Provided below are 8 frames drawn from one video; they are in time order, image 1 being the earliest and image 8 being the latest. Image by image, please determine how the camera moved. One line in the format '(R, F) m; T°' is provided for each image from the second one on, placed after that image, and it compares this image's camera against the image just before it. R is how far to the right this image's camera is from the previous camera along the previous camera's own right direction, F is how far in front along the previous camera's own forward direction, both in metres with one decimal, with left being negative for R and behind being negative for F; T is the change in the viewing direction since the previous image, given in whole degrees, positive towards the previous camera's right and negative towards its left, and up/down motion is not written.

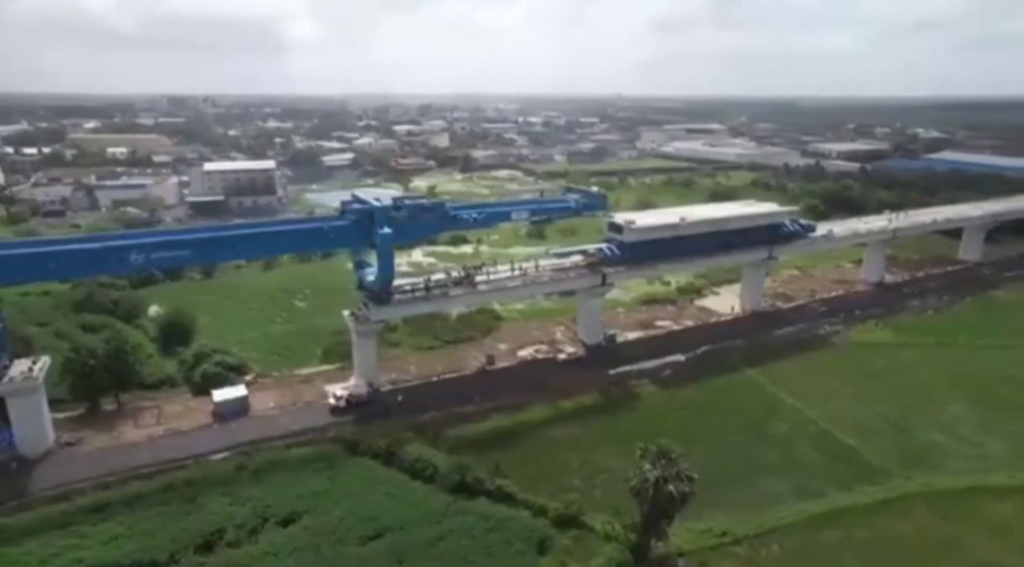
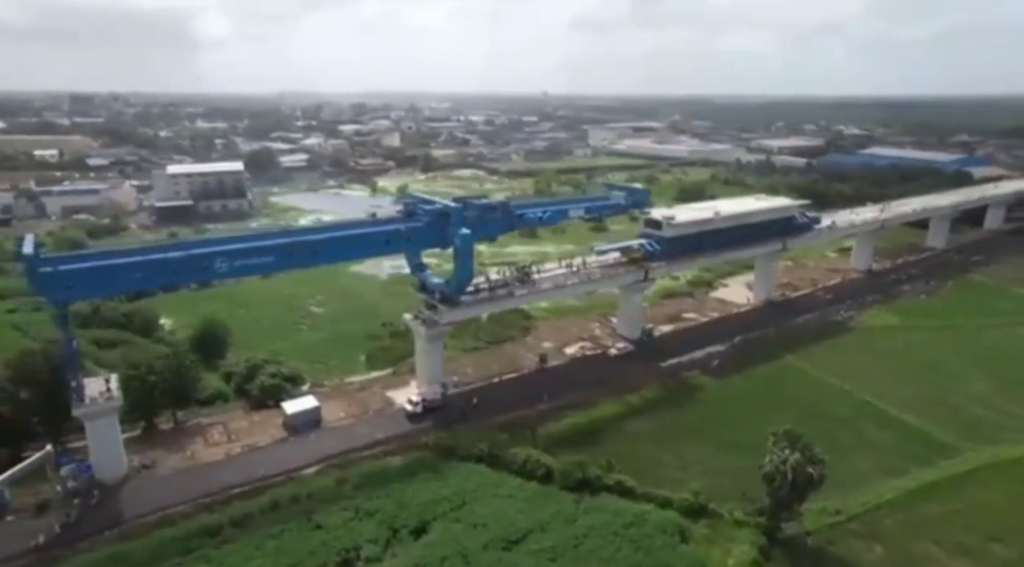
(-4.9, +0.2) m; +6°
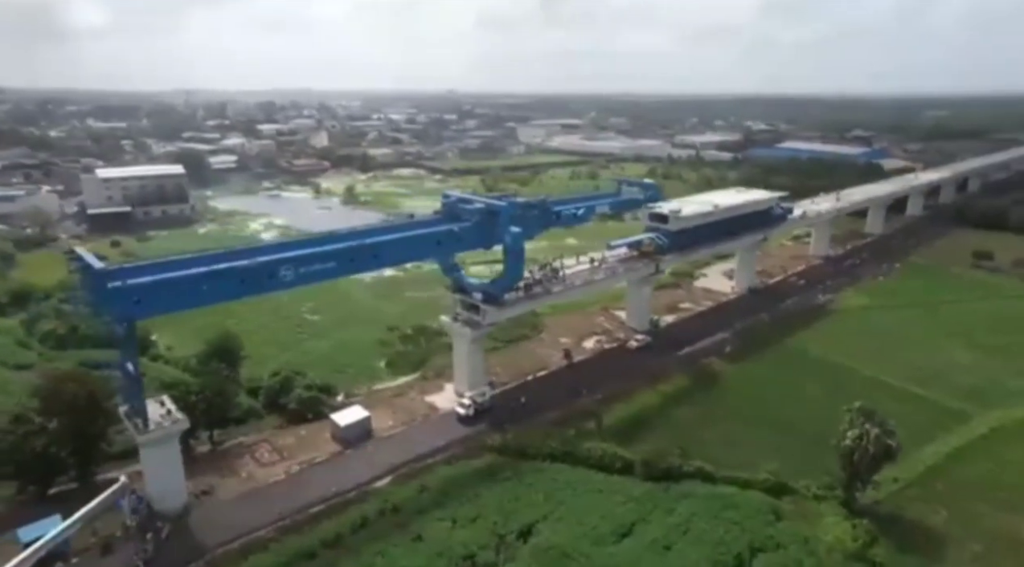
(-4.5, +0.3) m; +8°
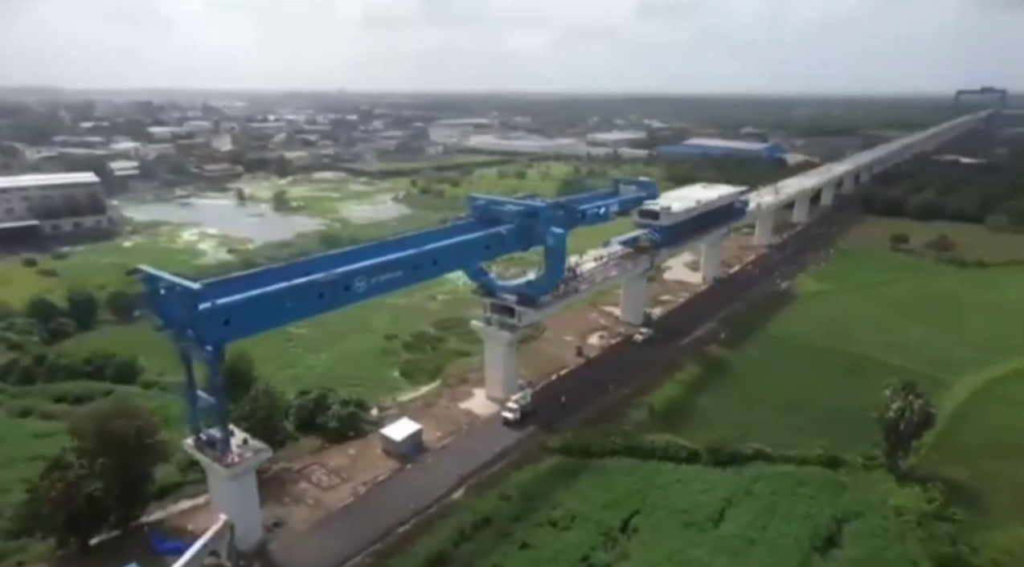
(-4.7, +0.4) m; +9°
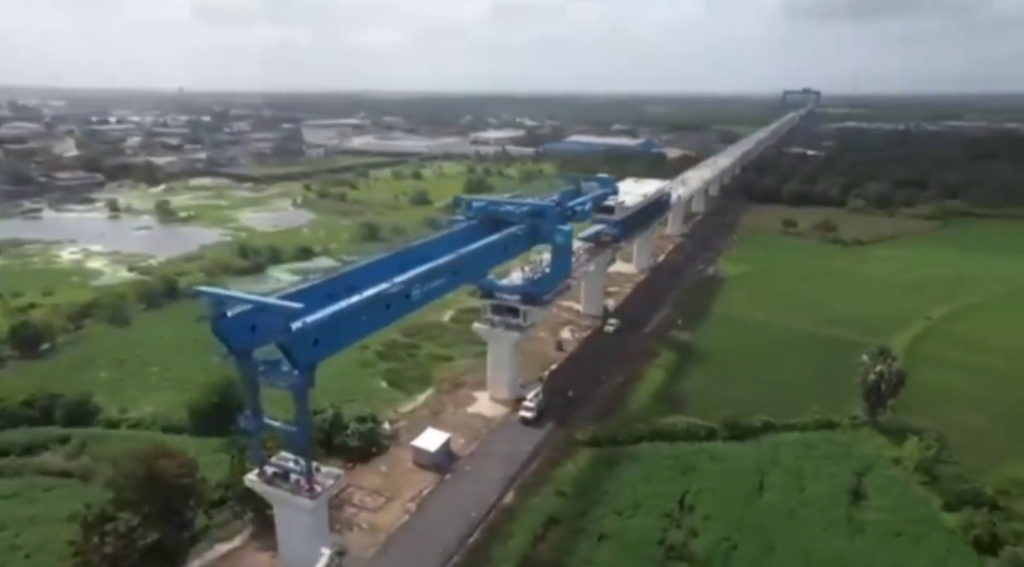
(-4.7, +0.4) m; +12°
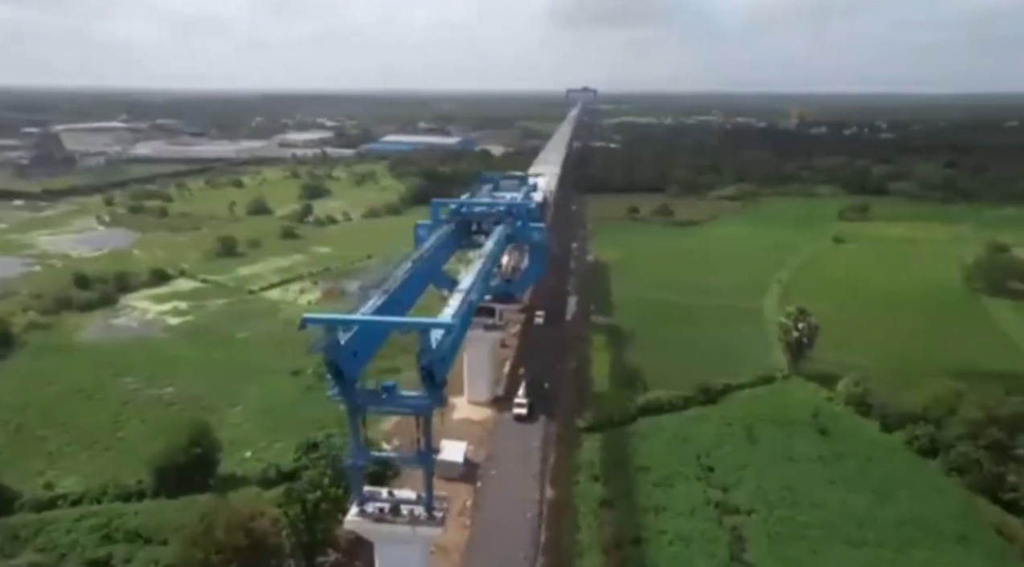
(-6.0, +0.9) m; +18°
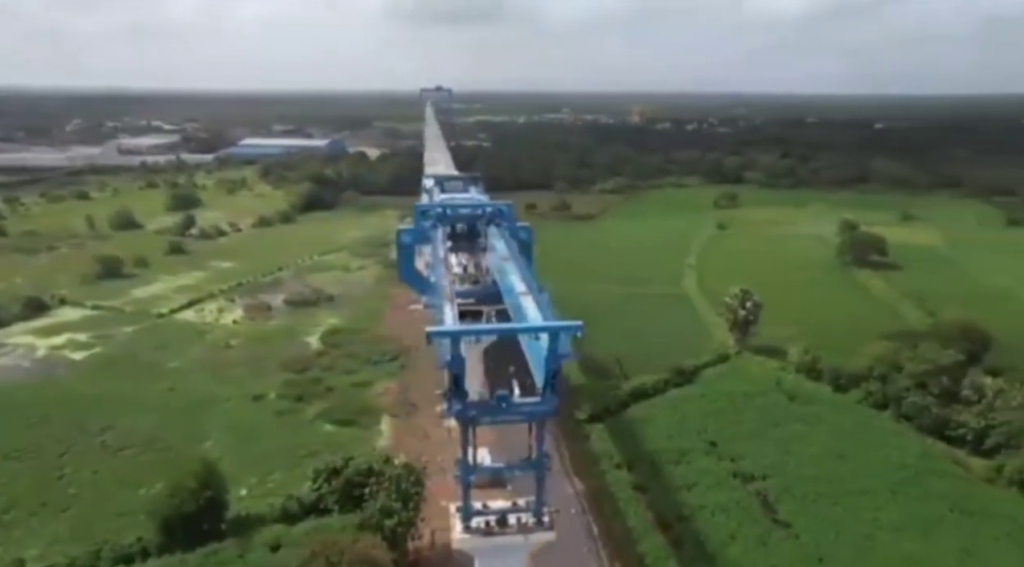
(-4.5, +0.5) m; +13°
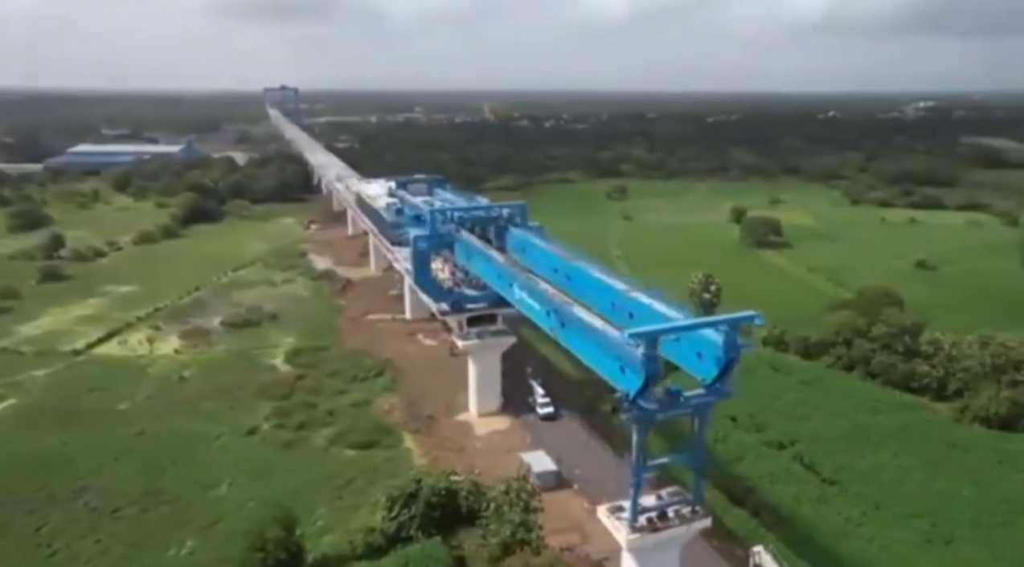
(-5.5, +0.8) m; +13°
